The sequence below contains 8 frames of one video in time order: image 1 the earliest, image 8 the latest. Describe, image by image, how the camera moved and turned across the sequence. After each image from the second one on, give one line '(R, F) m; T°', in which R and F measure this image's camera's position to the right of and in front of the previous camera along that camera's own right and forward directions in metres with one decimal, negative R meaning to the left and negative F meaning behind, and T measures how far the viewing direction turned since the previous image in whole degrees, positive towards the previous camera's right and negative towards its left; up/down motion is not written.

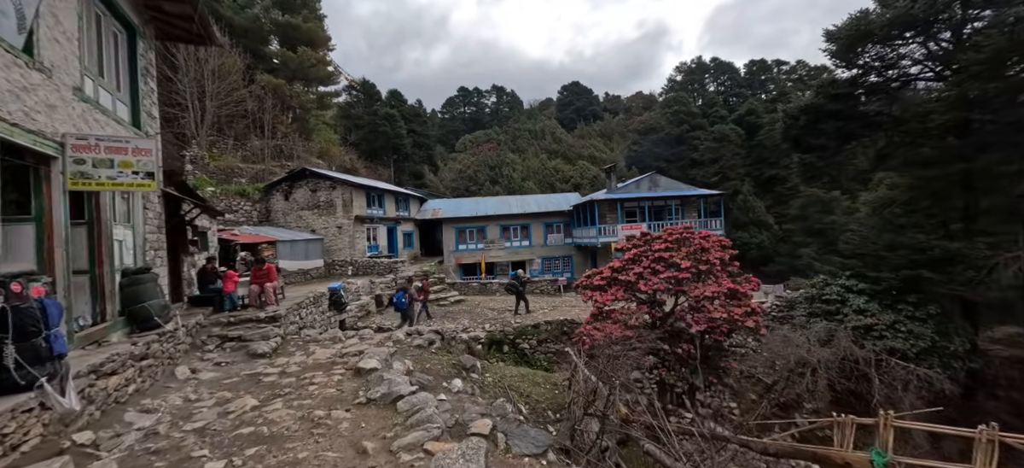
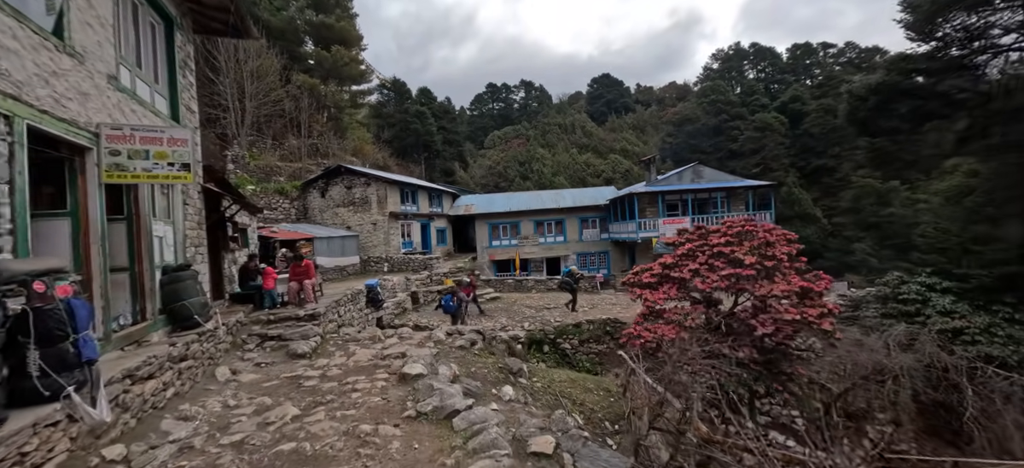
(-0.3, +0.5) m; -4°
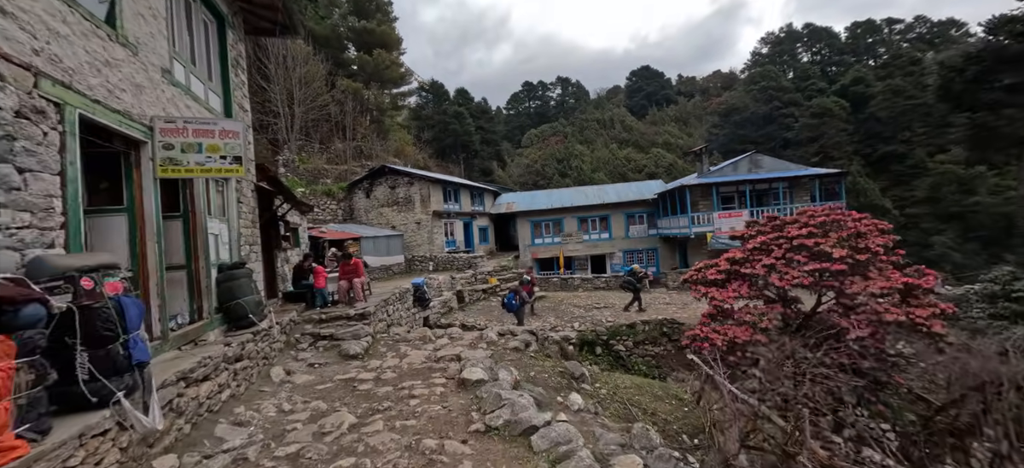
(-0.3, +0.5) m; -5°
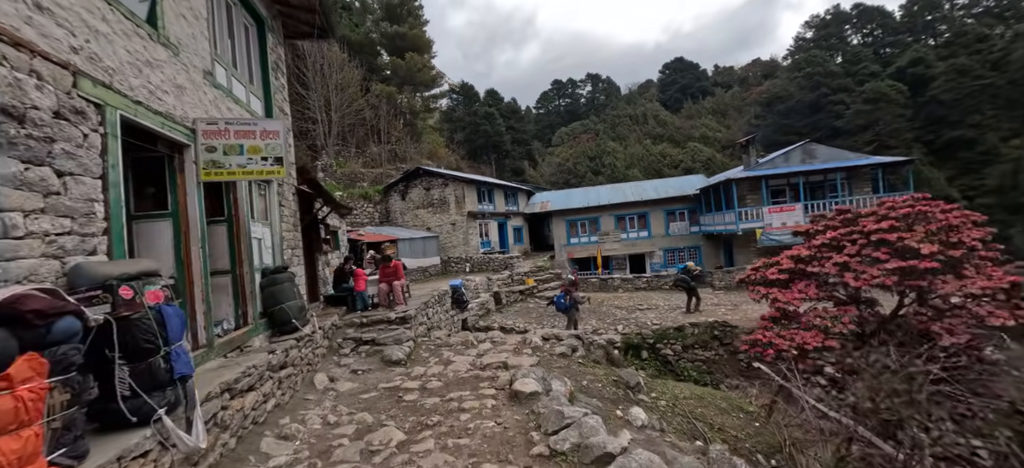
(-0.2, +0.4) m; -4°
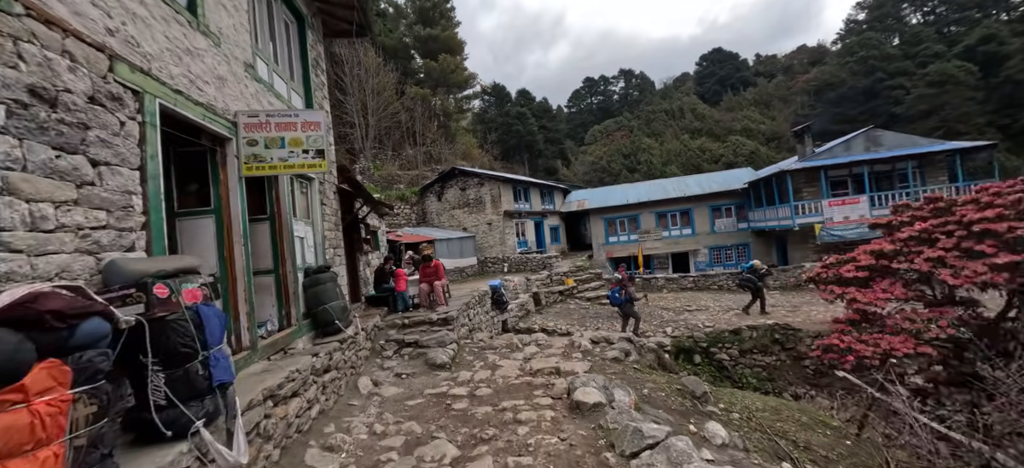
(-0.2, +0.4) m; -4°
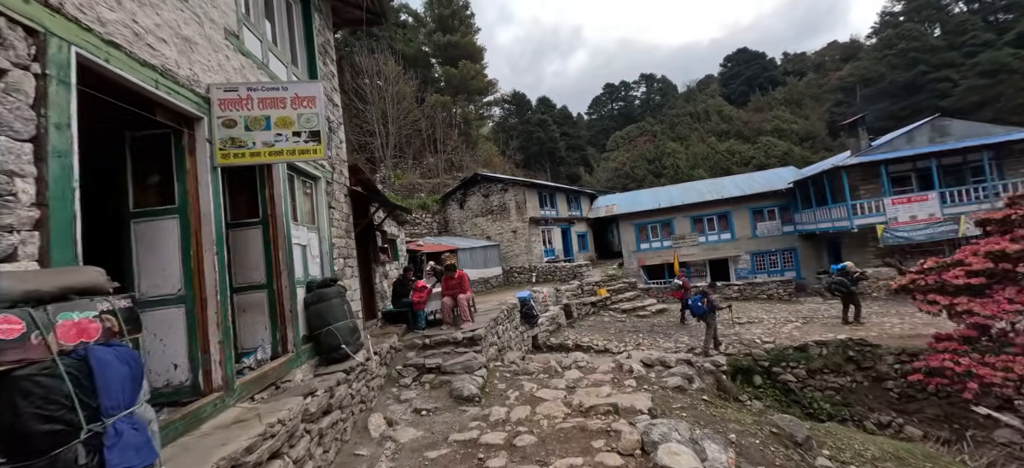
(-0.2, +1.0) m; -3°
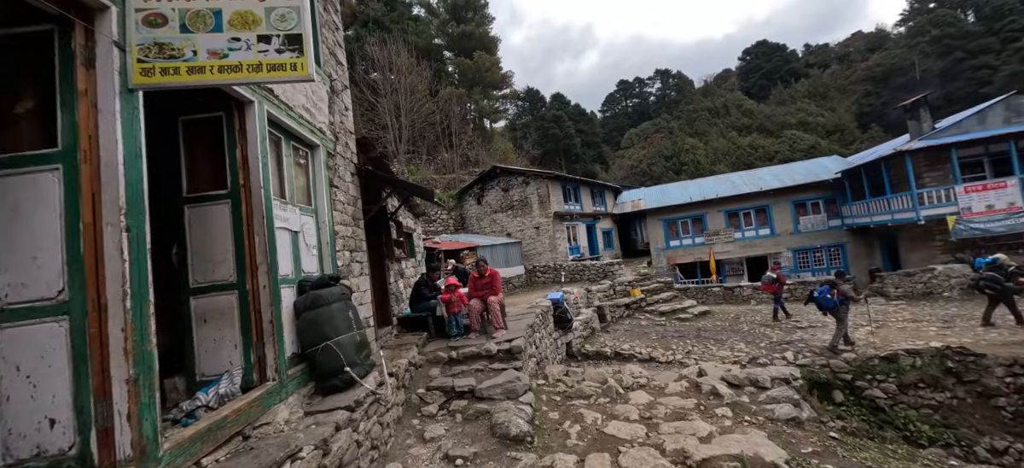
(-0.4, +1.3) m; -2°
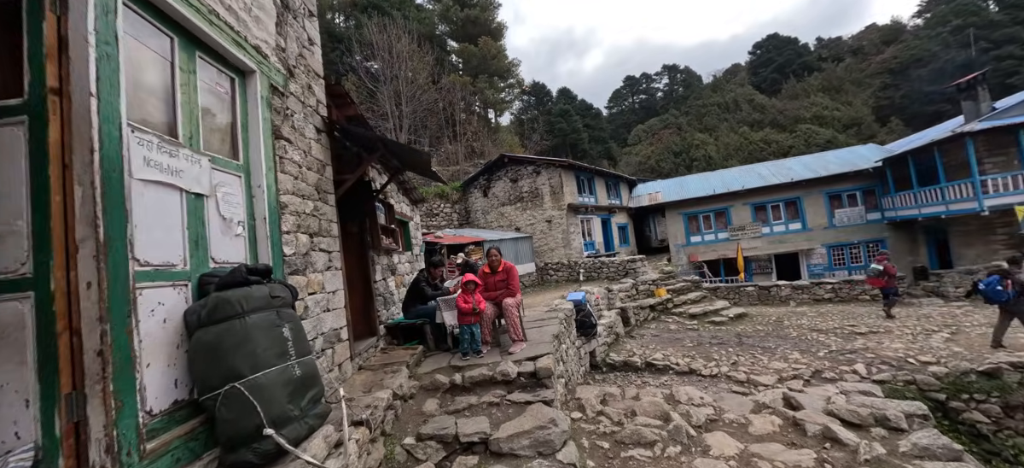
(-0.2, +1.4) m; -1°
